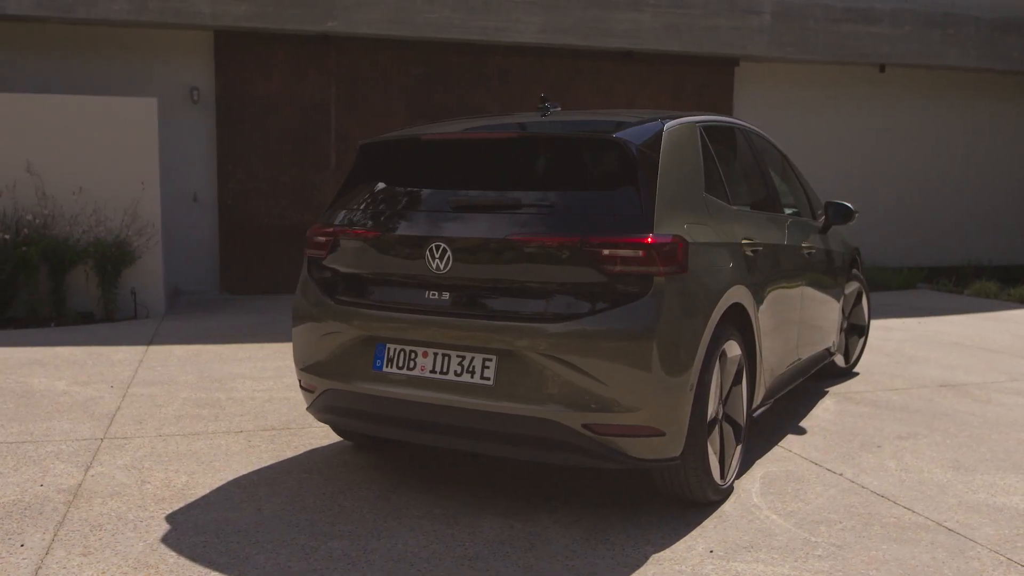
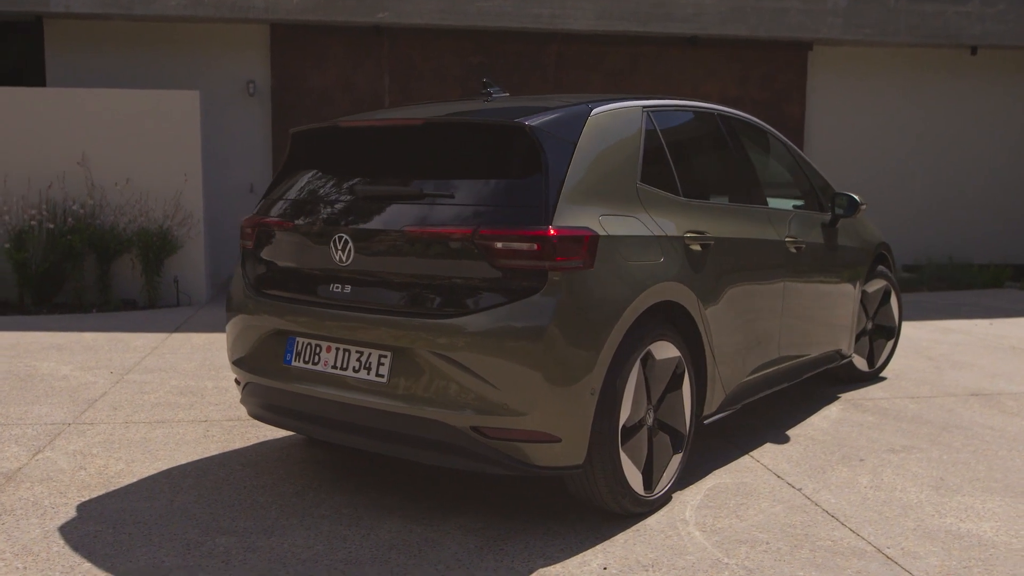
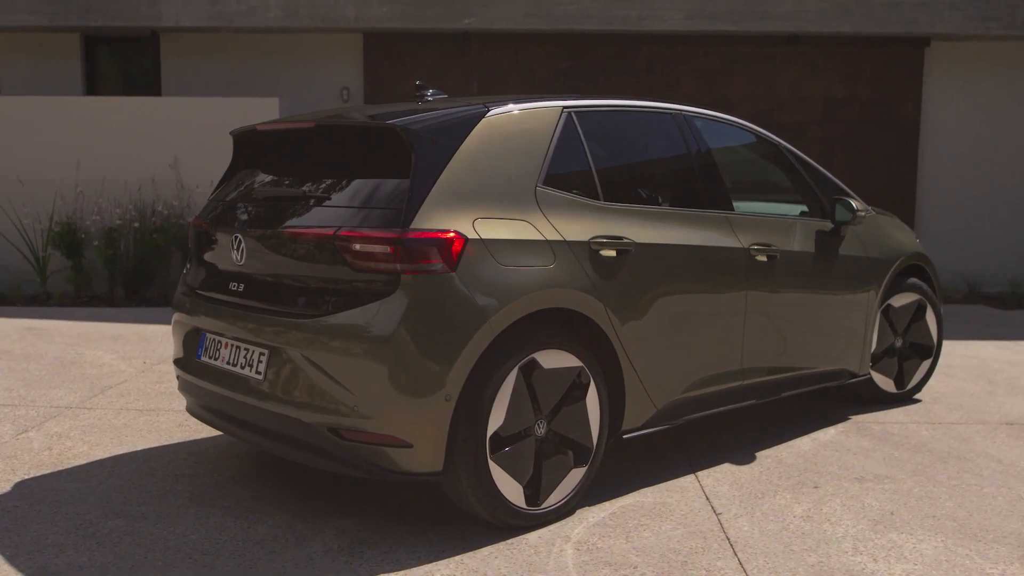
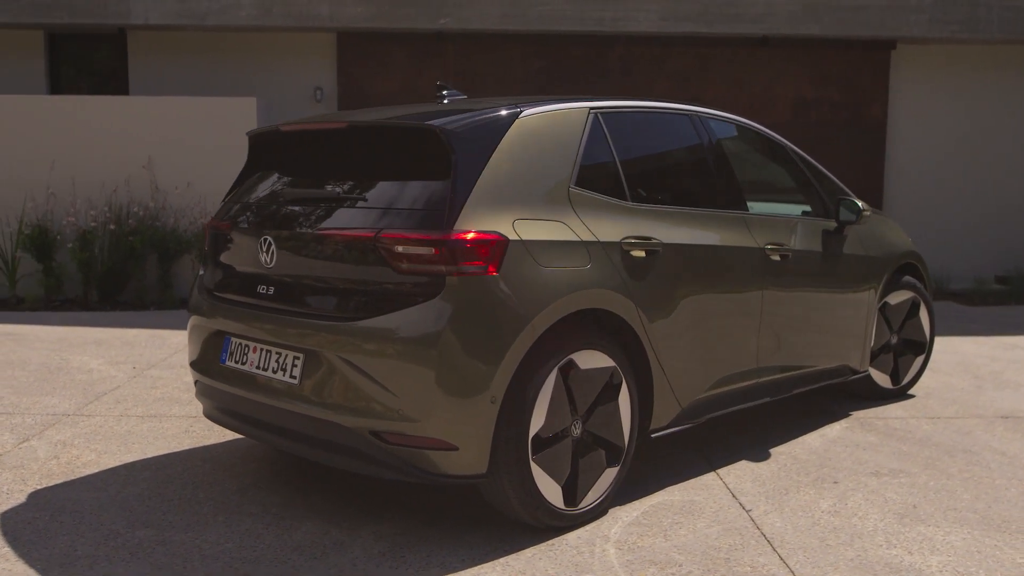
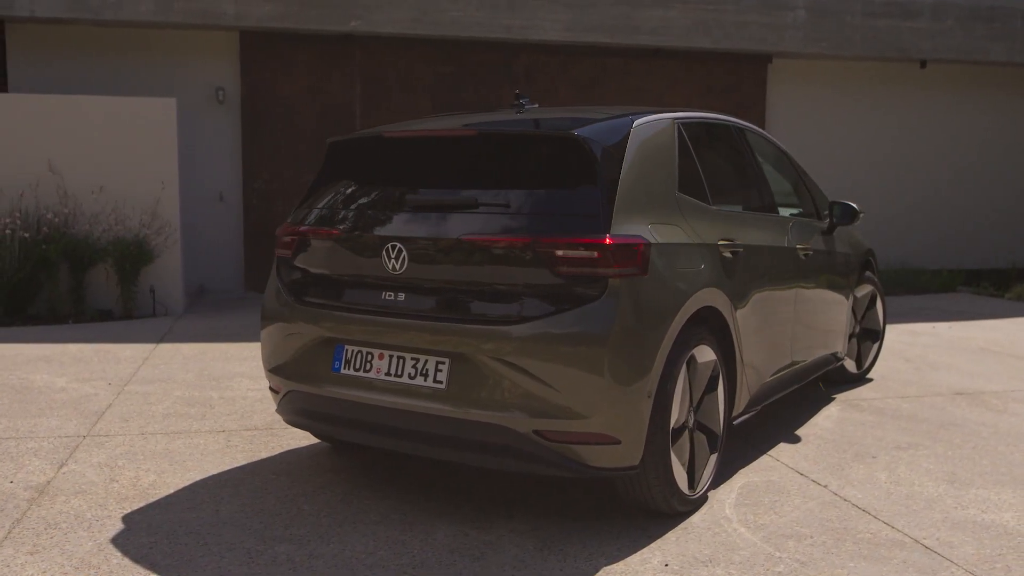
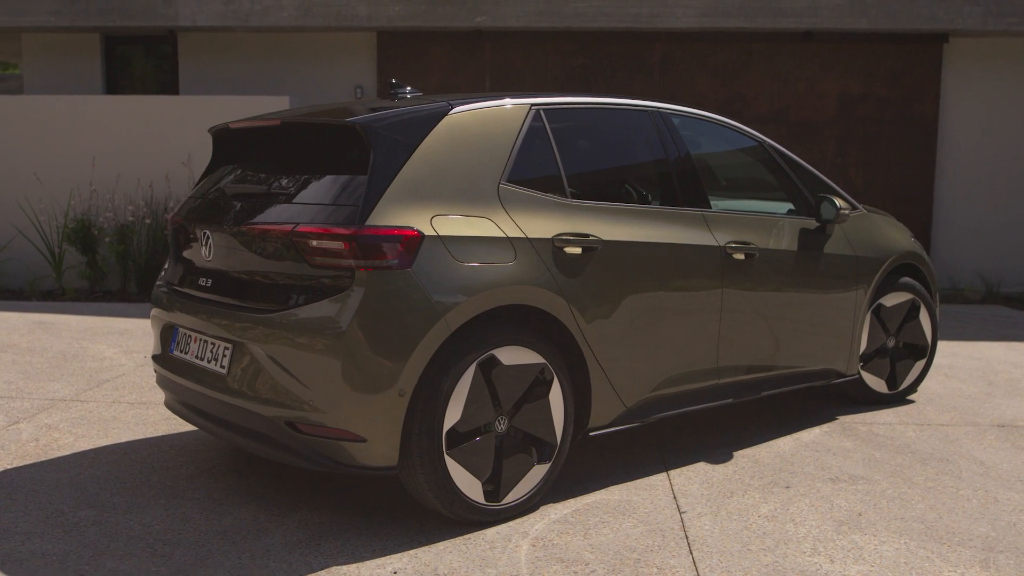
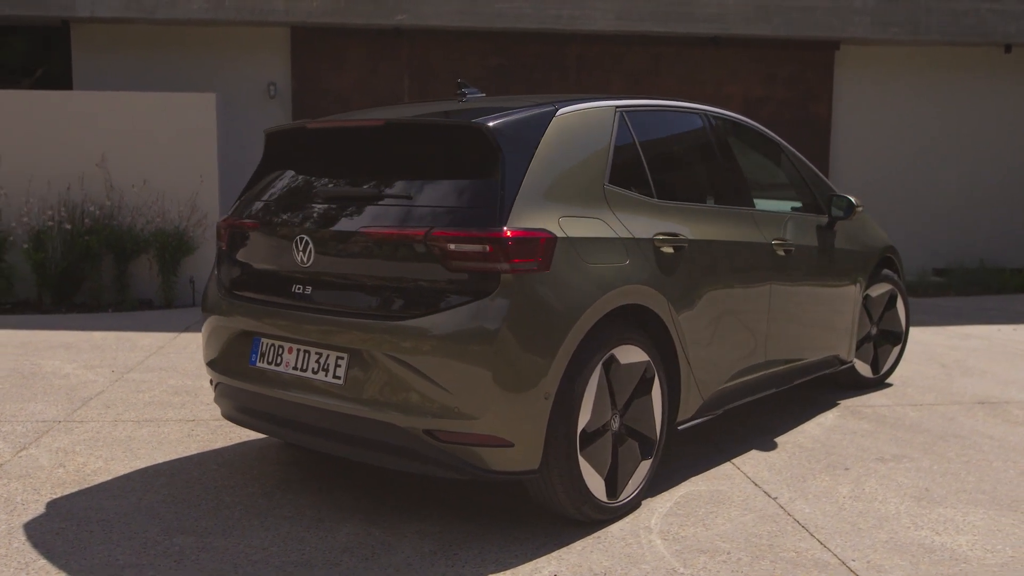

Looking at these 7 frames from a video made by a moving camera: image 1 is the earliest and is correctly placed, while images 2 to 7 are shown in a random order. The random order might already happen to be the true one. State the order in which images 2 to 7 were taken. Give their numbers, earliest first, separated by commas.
5, 2, 7, 4, 3, 6
